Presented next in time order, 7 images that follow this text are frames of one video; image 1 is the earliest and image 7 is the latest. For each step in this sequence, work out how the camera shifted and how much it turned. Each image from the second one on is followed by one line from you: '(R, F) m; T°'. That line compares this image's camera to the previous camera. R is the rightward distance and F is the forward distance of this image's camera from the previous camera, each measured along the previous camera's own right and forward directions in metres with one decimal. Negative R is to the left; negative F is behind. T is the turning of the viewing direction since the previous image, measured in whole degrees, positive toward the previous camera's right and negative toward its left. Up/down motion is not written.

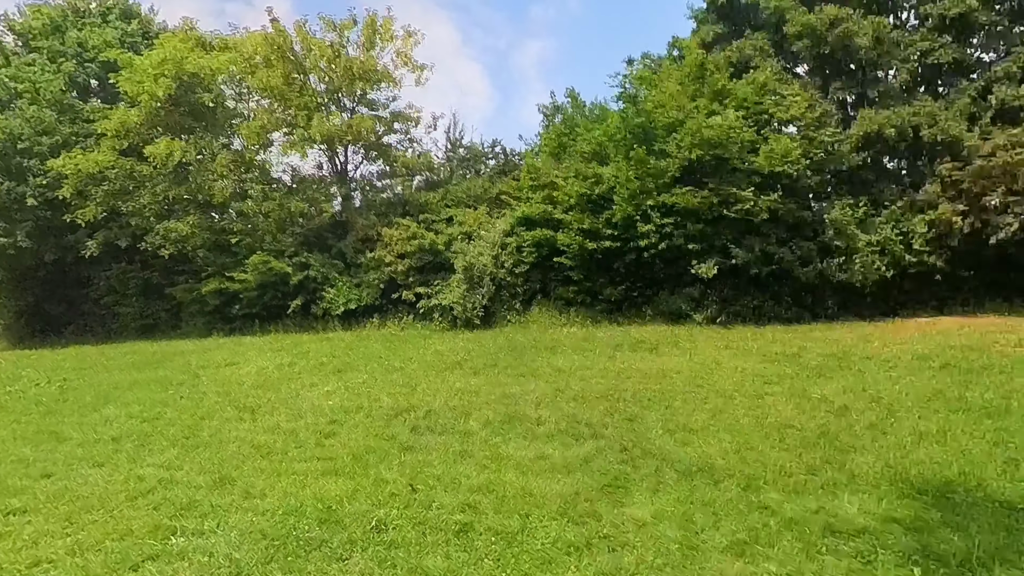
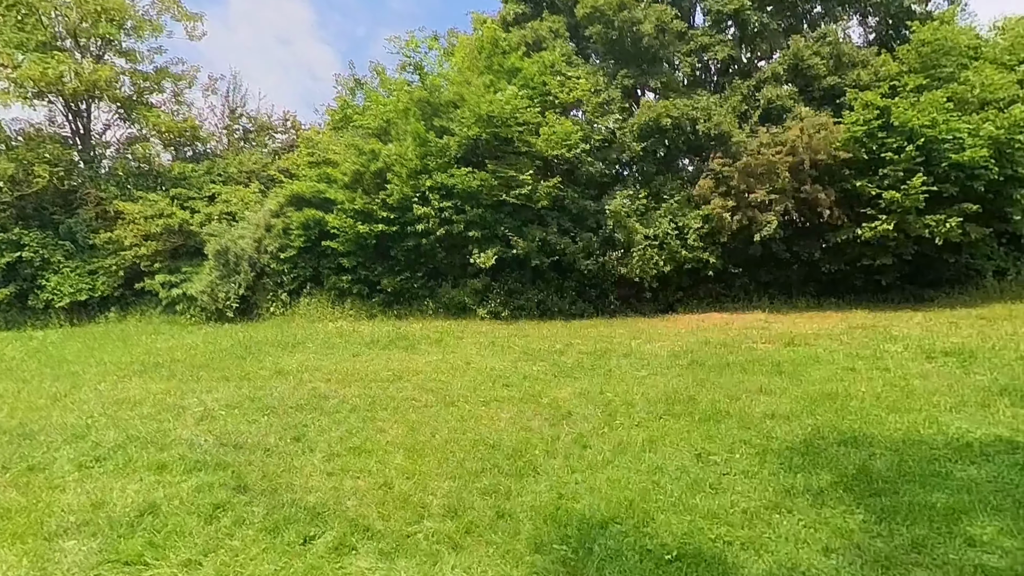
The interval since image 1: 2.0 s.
(+2.2, +1.5) m; +13°
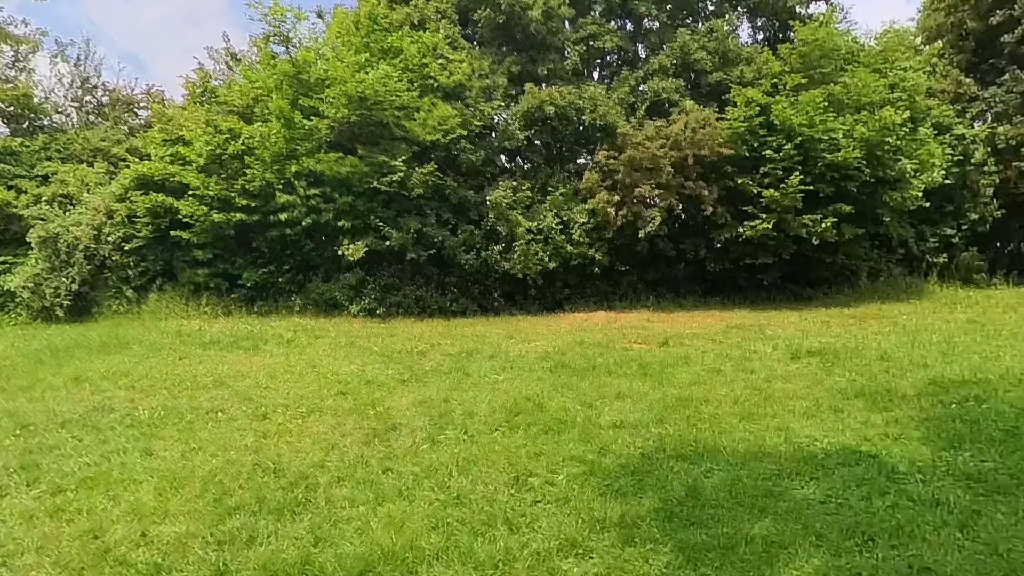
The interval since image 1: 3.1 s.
(+1.0, +0.8) m; +7°
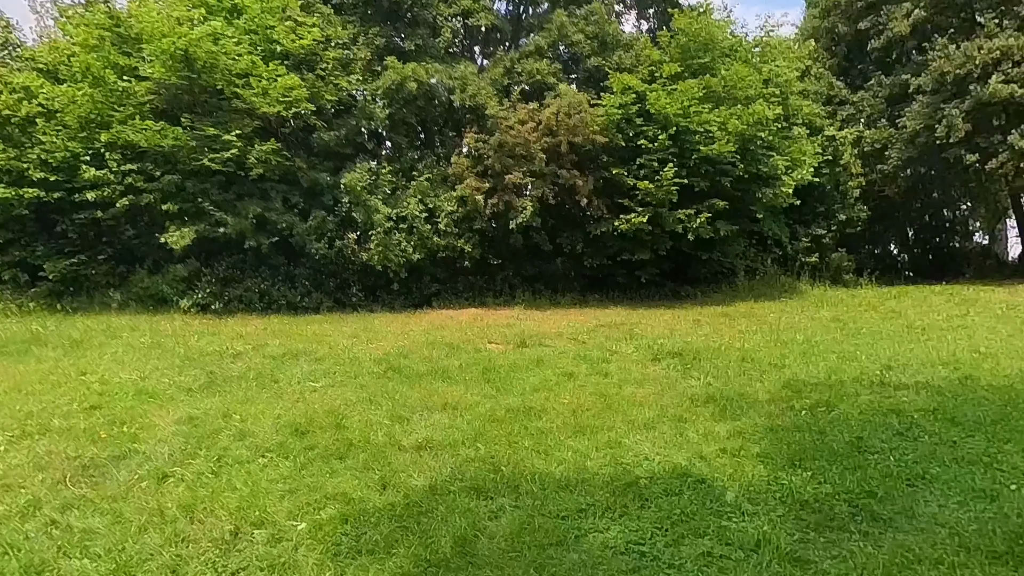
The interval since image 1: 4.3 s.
(+1.1, +1.1) m; +8°
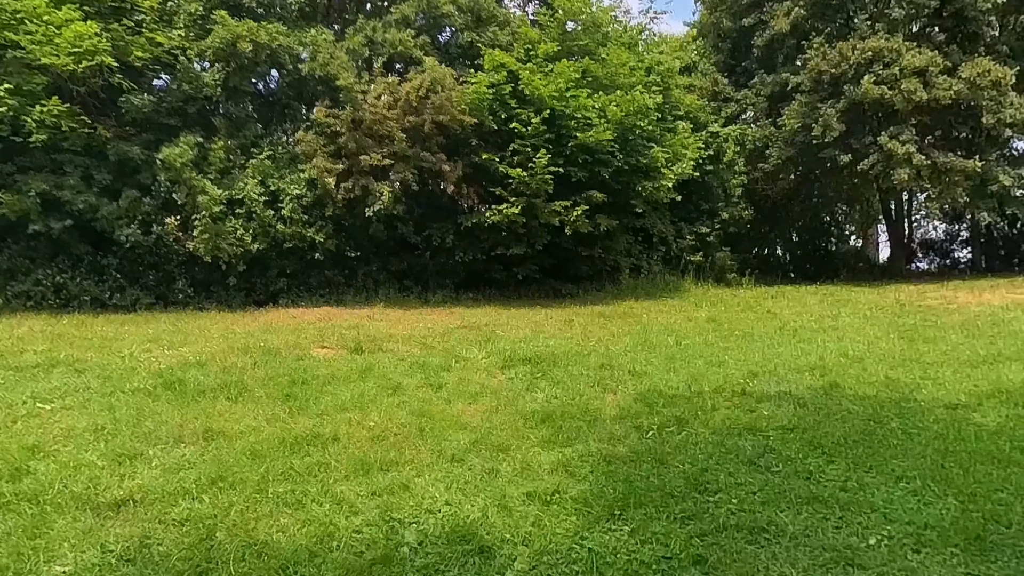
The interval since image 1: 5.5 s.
(+1.0, +1.2) m; +8°
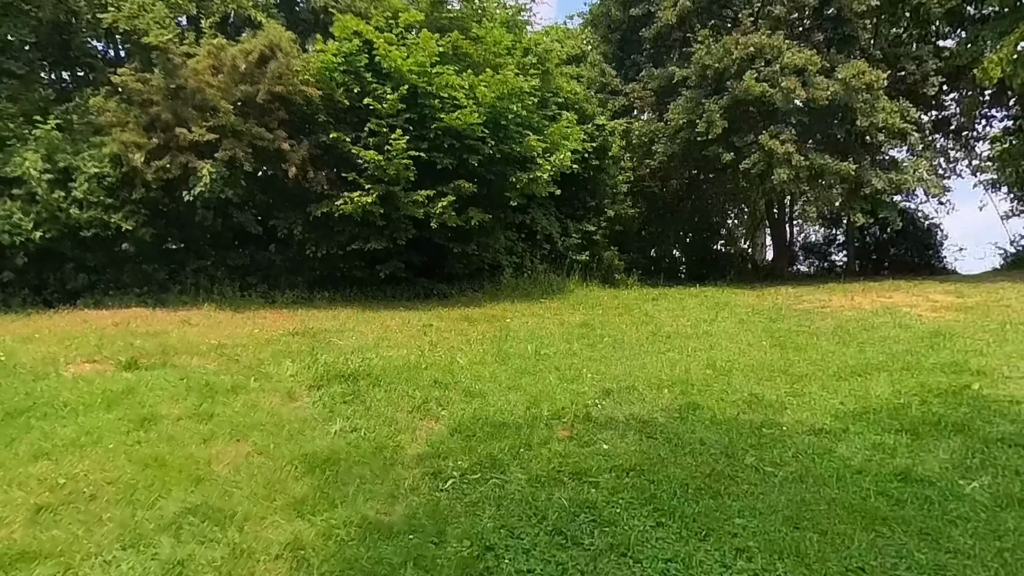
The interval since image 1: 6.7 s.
(+1.0, +1.2) m; +8°
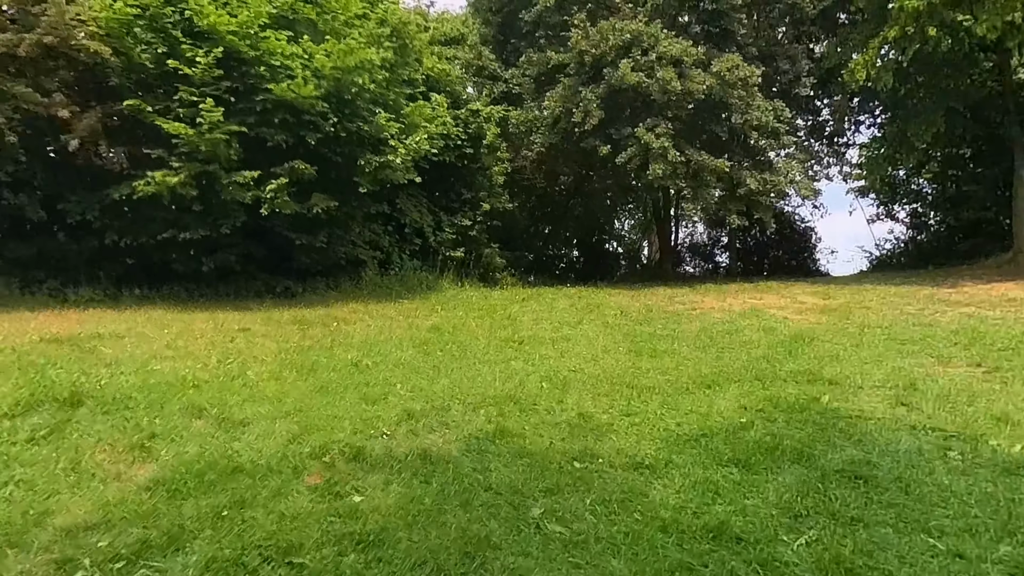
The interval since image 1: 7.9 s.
(+1.0, +1.0) m; +8°
